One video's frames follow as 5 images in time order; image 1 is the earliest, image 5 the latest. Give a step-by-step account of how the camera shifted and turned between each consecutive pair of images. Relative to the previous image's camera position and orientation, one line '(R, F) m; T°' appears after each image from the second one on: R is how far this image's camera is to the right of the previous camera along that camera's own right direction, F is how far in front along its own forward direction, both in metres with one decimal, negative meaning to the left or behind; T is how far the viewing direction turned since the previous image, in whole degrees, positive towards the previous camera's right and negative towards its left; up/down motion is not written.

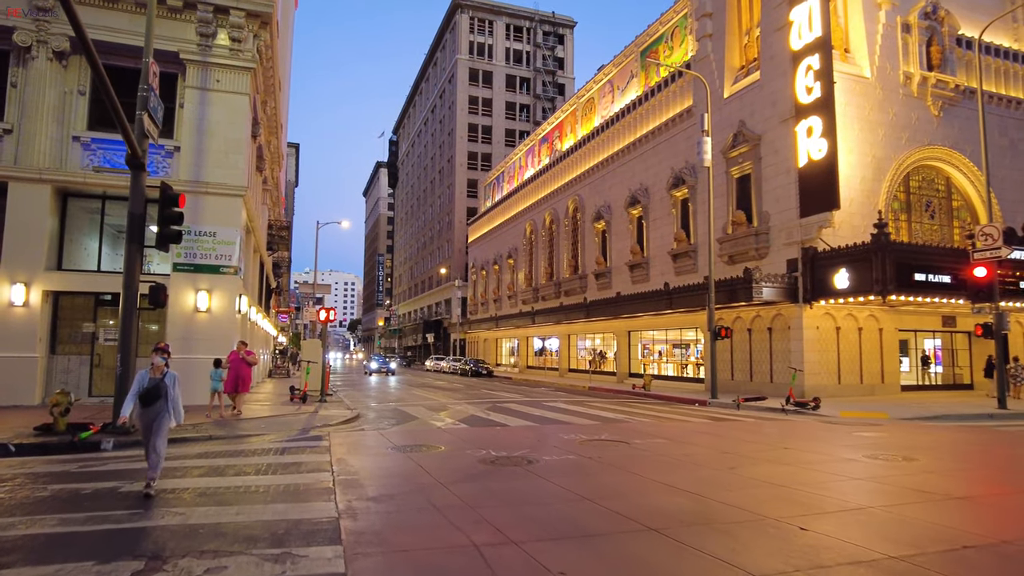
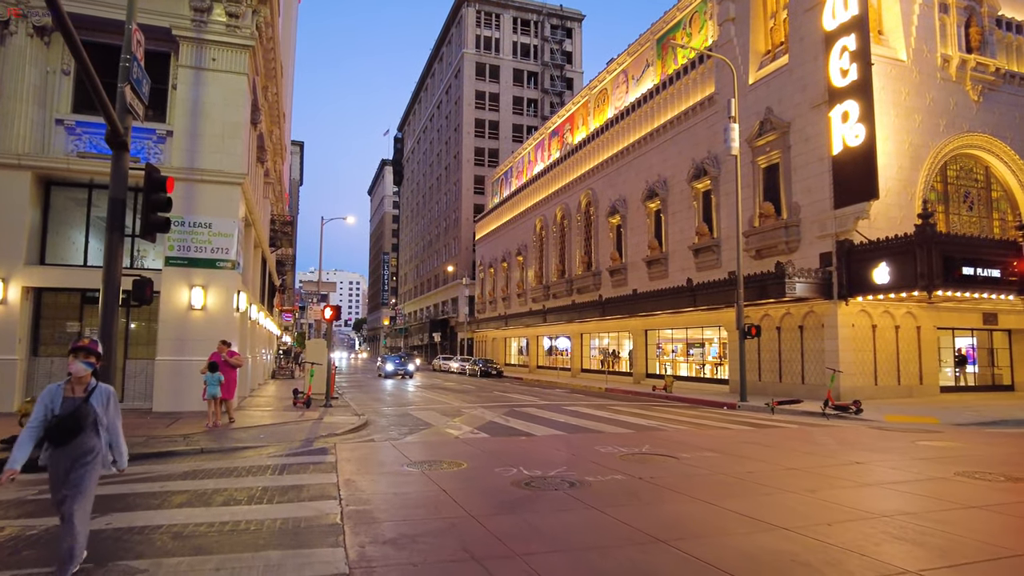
(-0.4, +1.4) m; 0°
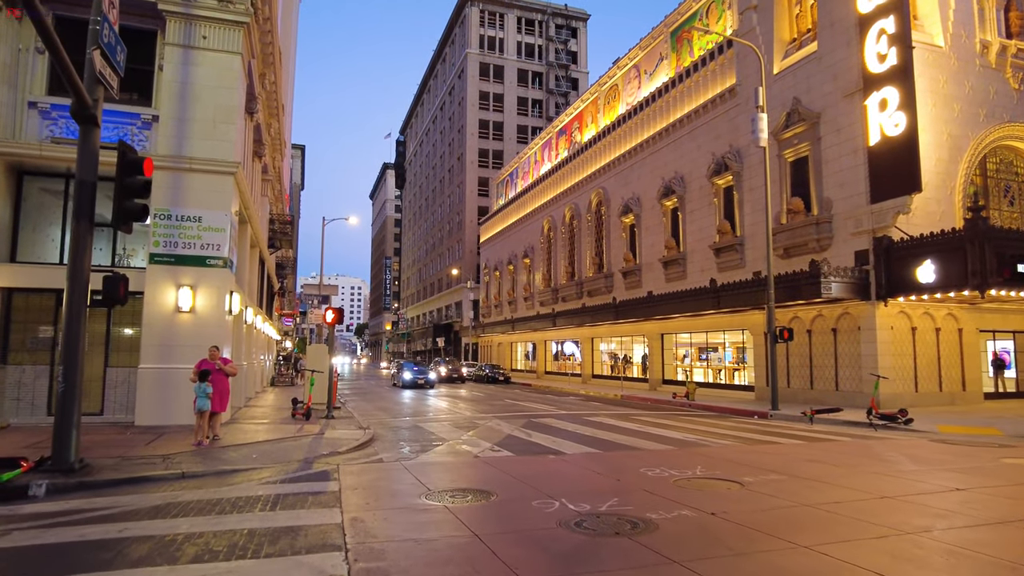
(-0.4, +1.5) m; 0°
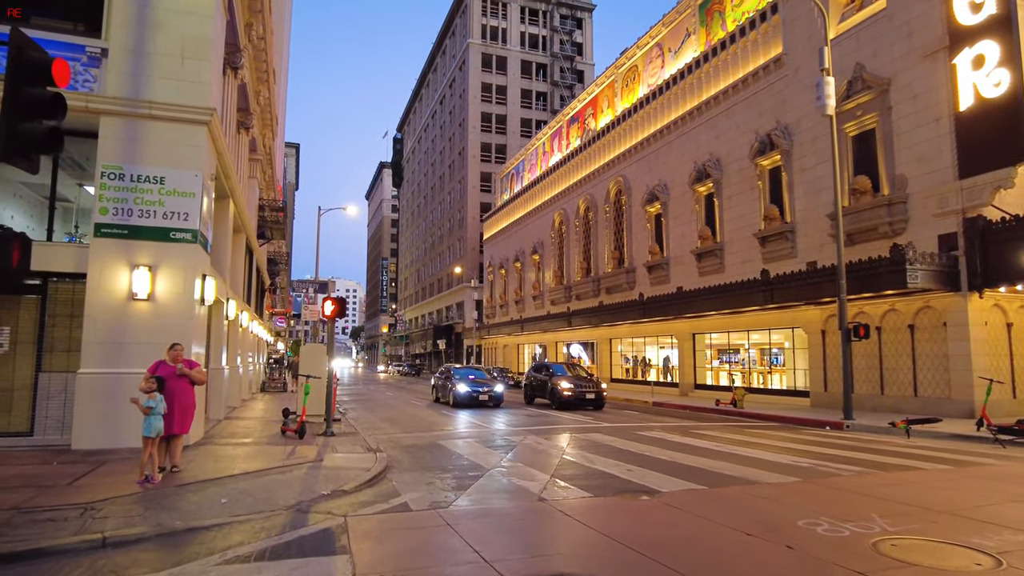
(-1.0, +3.3) m; 0°
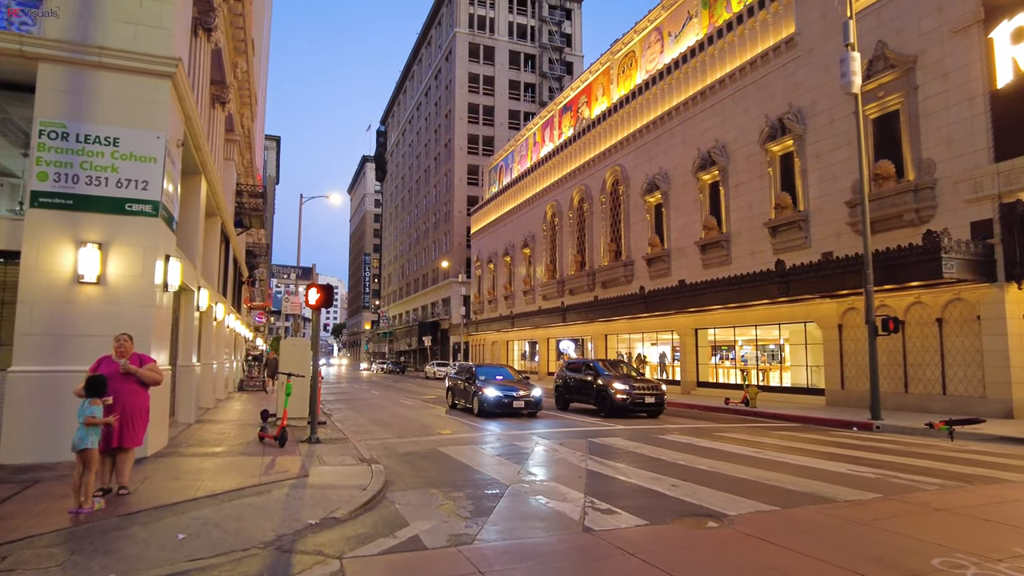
(-0.5, +1.6) m; +2°
